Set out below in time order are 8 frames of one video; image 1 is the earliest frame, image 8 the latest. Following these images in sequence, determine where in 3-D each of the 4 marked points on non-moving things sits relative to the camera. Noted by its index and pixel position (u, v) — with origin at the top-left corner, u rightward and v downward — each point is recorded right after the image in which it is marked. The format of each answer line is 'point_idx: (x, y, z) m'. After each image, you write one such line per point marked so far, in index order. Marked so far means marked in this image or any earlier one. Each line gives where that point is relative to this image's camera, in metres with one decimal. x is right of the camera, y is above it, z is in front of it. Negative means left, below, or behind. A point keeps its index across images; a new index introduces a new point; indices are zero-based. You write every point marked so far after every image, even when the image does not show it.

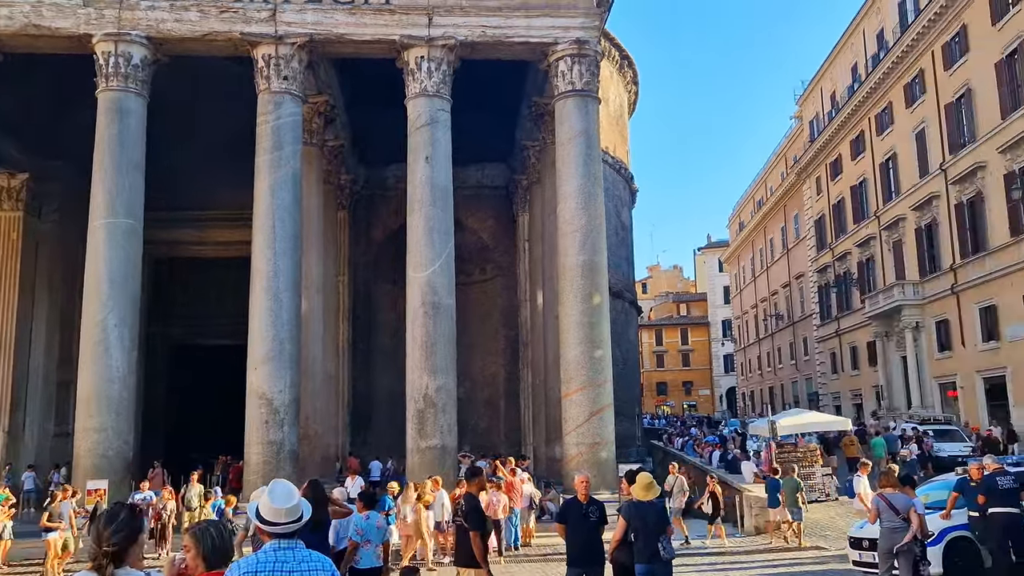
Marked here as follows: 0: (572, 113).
0: (+1.2, +3.6, +17.2) m
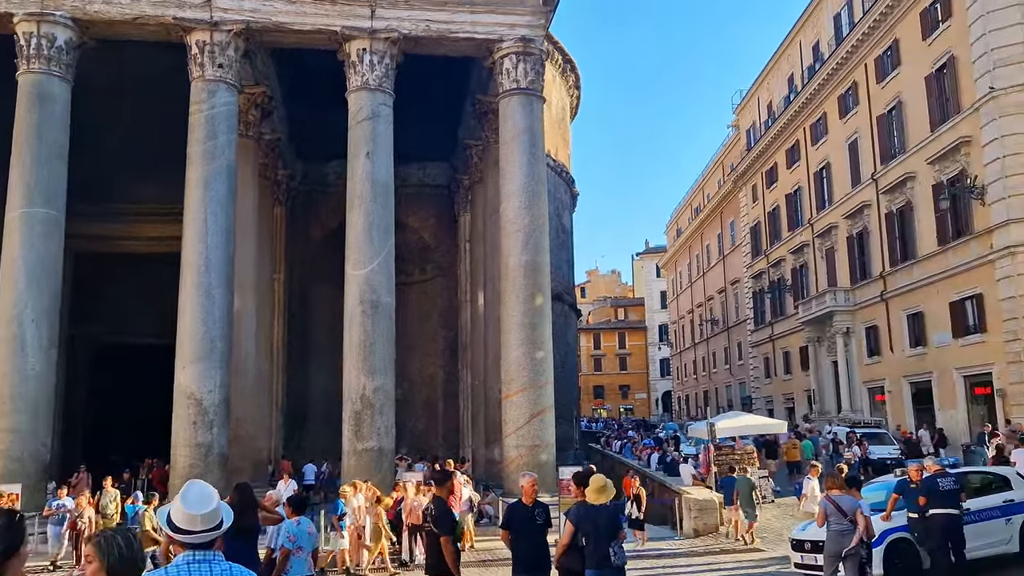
0: (+0.1, +3.6, +17.0) m
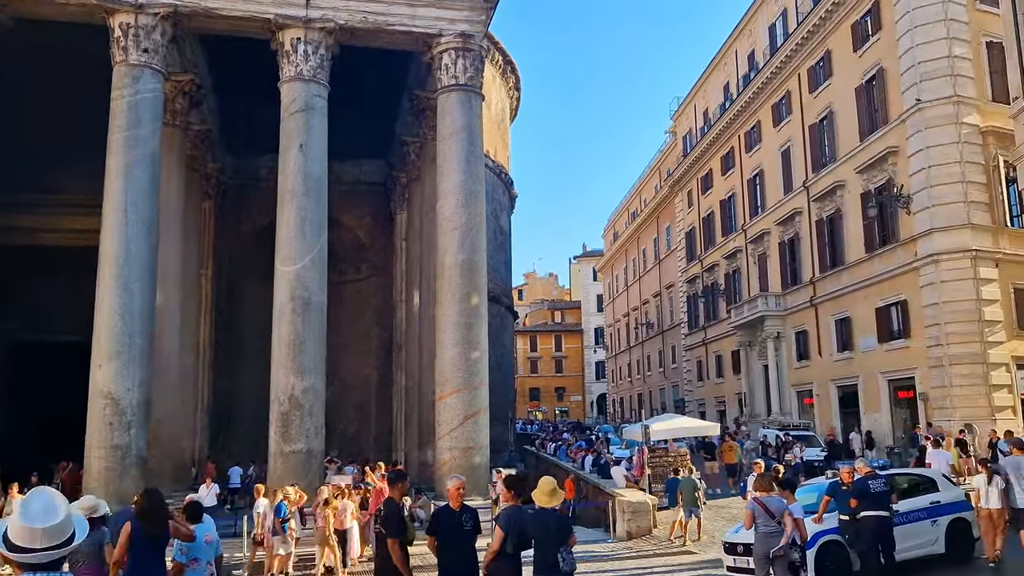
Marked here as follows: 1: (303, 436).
0: (-1.2, +3.6, +16.7) m
1: (-3.8, -2.7, +14.9) m
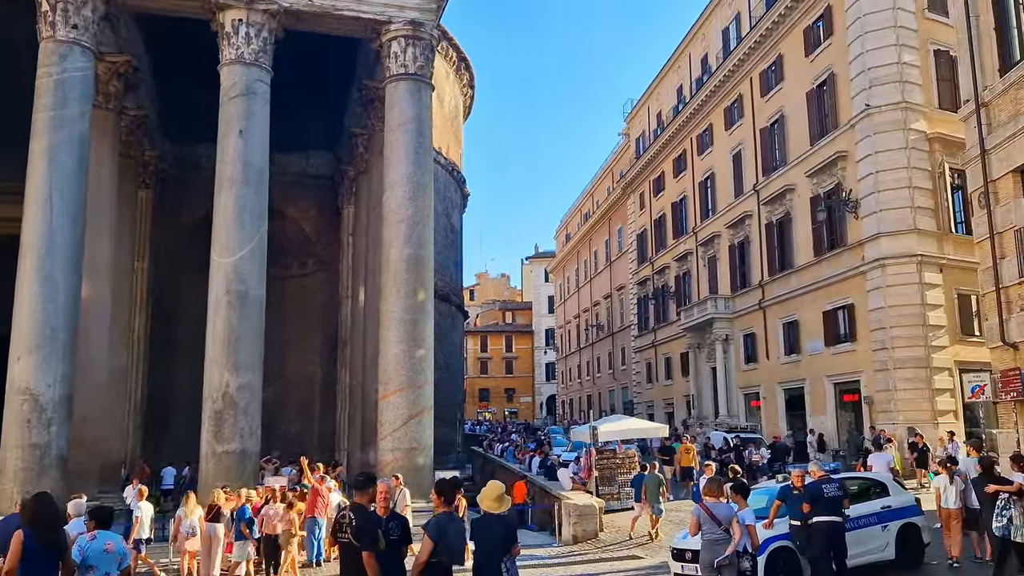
0: (-2.1, +3.7, +16.2) m
1: (-4.7, -2.5, +14.2) m
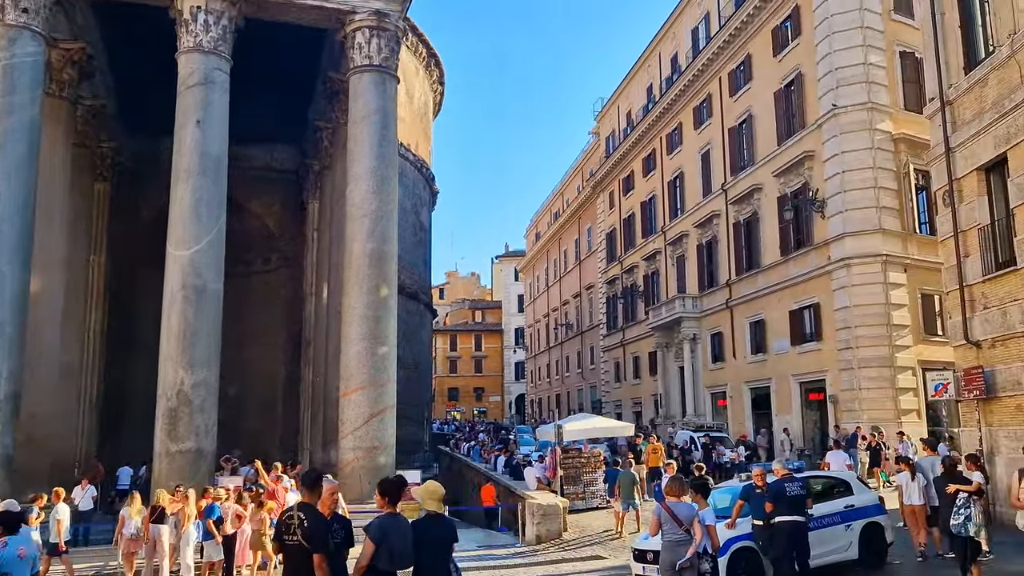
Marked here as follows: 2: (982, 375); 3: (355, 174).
0: (-2.8, +3.8, +15.9) m
1: (-5.3, -2.4, +13.8) m
2: (+6.8, -1.2, +12.0) m
3: (-2.9, +2.1, +15.5) m
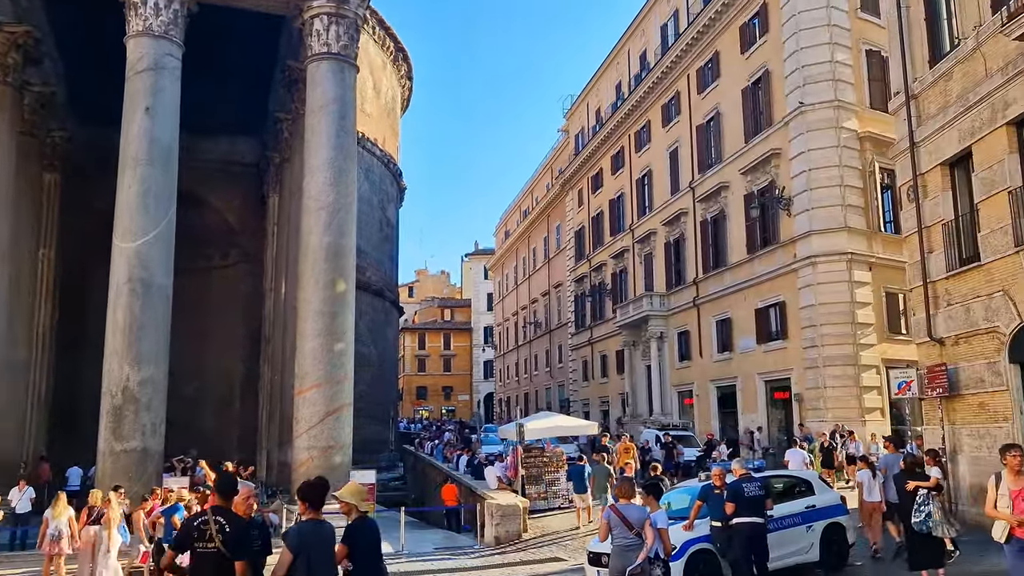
0: (-3.5, +3.9, +15.4) m
1: (-6.0, -2.3, +13.3) m
2: (+6.2, -1.2, +11.9) m
3: (-3.6, +2.2, +15.1) m
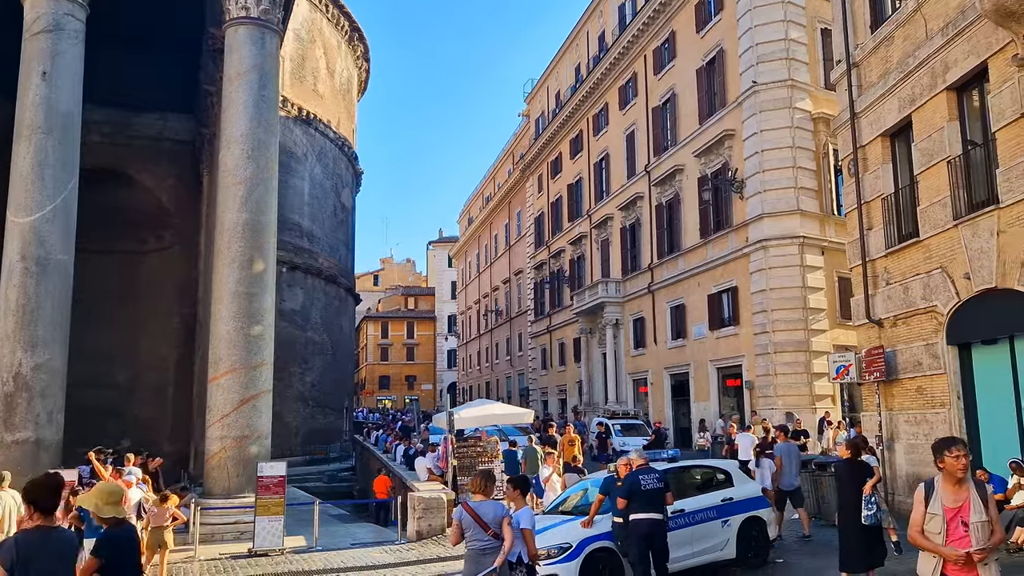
0: (-4.7, +4.2, +14.4) m
1: (-7.1, -2.0, +12.3) m
2: (+5.1, -0.9, +11.3) m
3: (-4.8, +2.6, +14.1) m
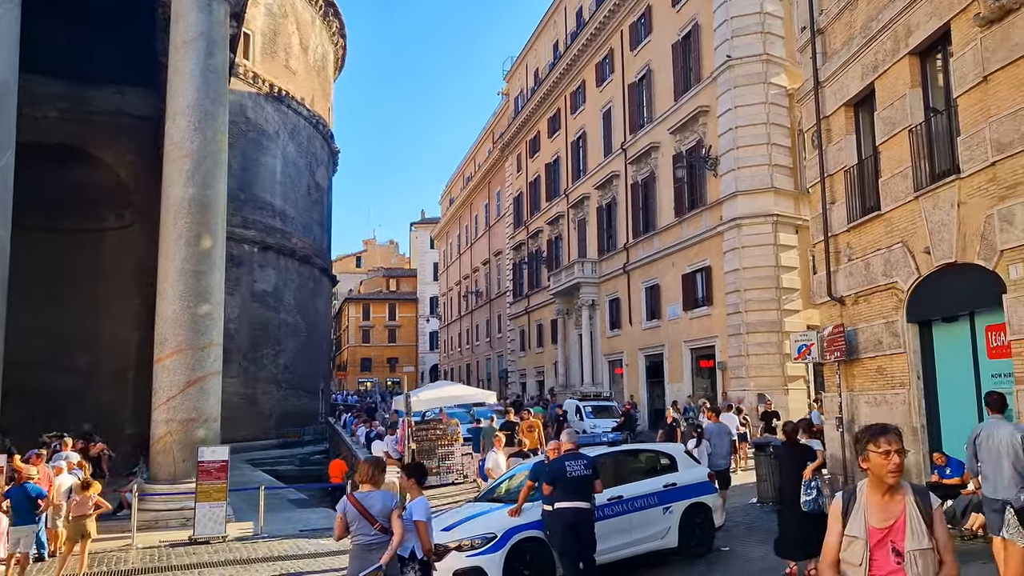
0: (-5.4, +4.6, +13.8) m
1: (-7.8, -1.7, +11.8) m
2: (+4.4, -0.6, +10.9) m
3: (-5.5, +2.9, +13.5) m
